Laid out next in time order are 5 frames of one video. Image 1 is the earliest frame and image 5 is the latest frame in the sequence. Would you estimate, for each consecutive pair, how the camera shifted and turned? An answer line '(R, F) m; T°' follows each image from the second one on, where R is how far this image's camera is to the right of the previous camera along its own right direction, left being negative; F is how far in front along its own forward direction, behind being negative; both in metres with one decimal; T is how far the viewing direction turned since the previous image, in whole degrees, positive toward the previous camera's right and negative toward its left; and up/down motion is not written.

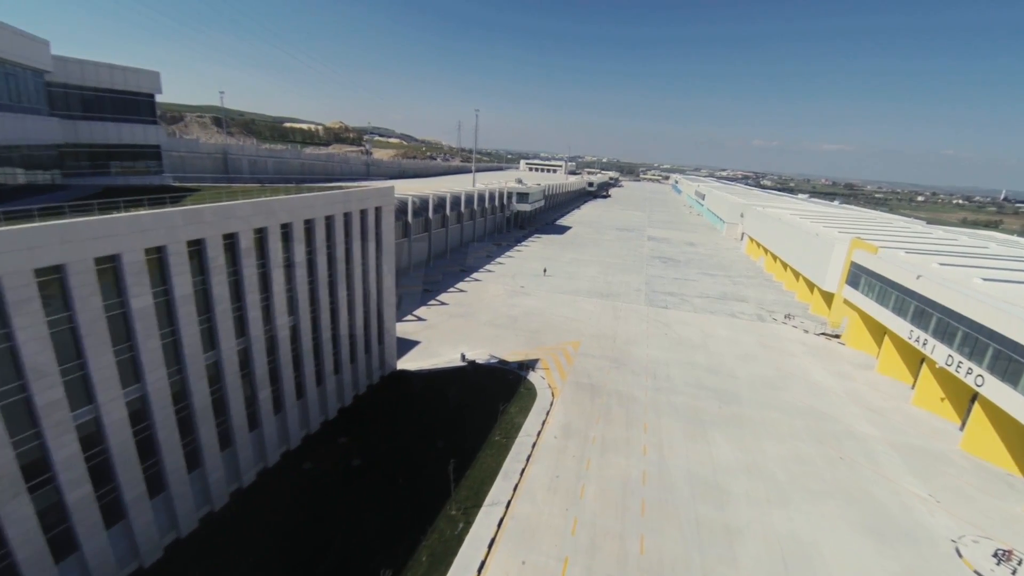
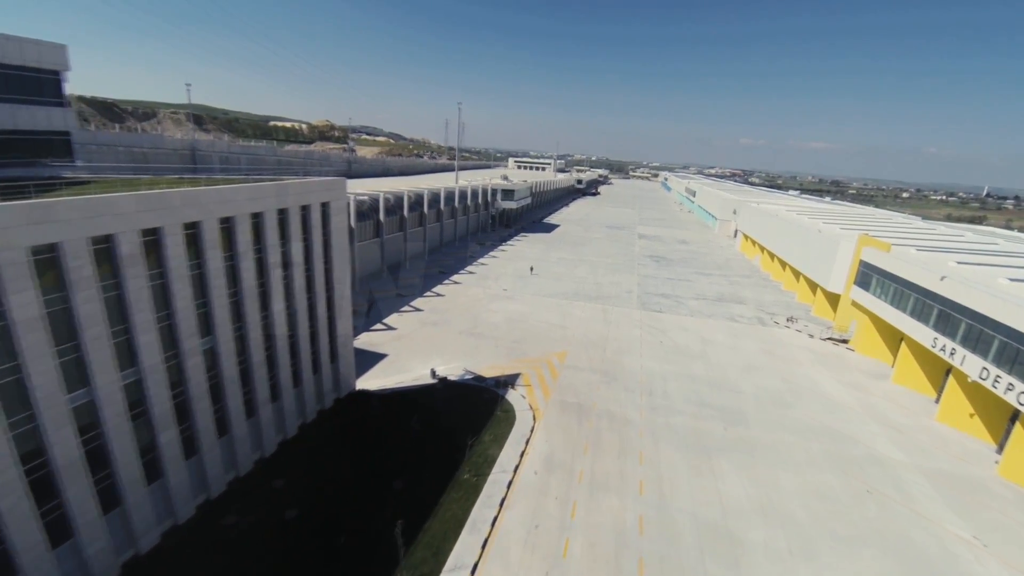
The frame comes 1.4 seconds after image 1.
(+0.6, +3.0) m; +1°
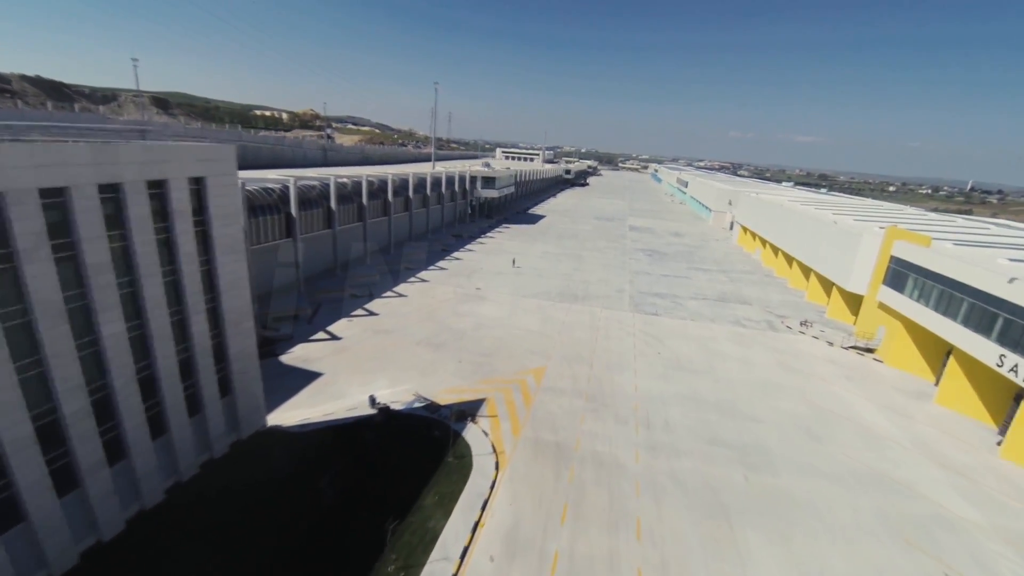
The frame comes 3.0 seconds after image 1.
(+0.9, +4.9) m; +1°
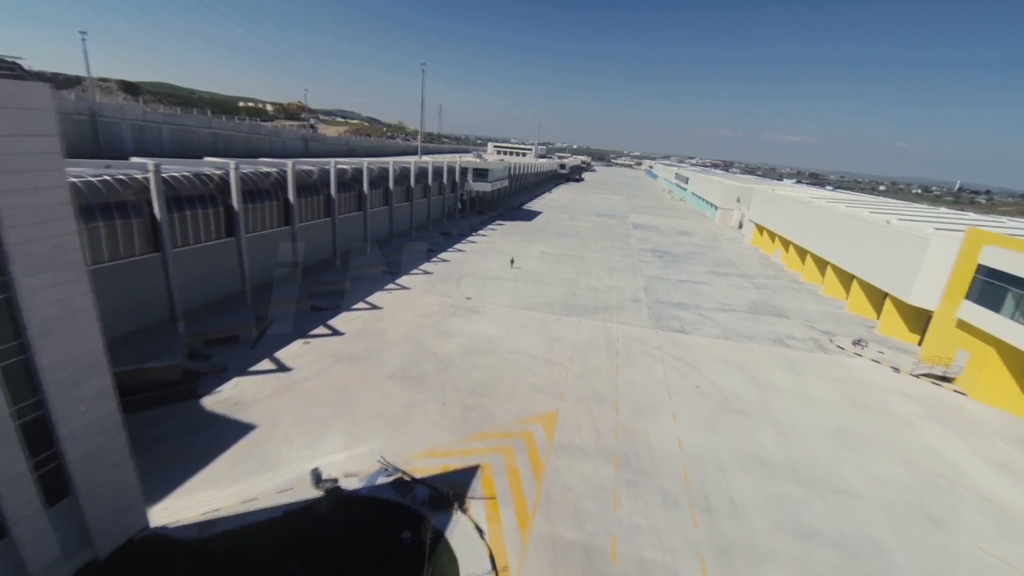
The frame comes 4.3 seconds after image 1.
(-0.4, +5.4) m; +1°
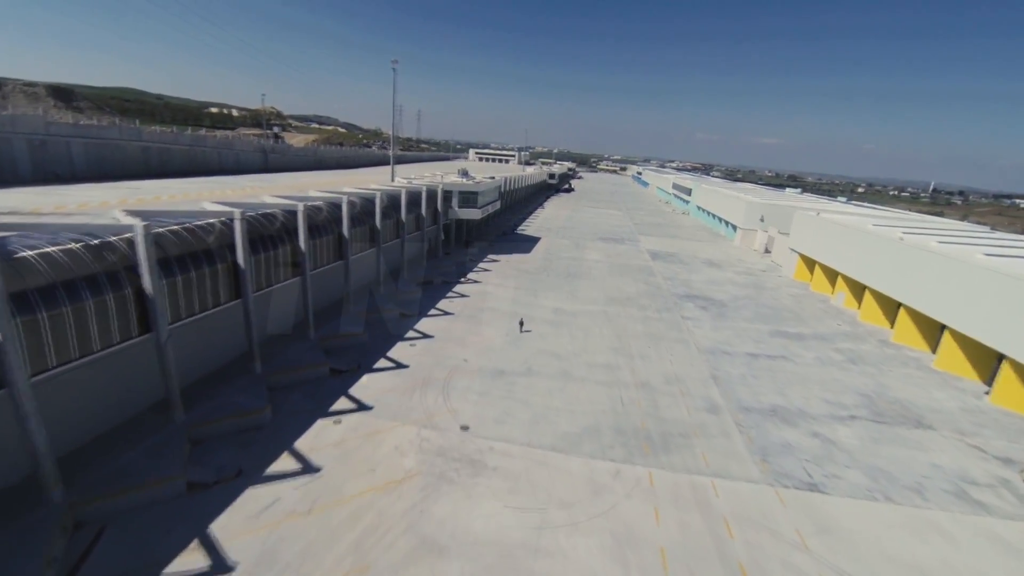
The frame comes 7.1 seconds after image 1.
(-1.2, +10.2) m; +2°
